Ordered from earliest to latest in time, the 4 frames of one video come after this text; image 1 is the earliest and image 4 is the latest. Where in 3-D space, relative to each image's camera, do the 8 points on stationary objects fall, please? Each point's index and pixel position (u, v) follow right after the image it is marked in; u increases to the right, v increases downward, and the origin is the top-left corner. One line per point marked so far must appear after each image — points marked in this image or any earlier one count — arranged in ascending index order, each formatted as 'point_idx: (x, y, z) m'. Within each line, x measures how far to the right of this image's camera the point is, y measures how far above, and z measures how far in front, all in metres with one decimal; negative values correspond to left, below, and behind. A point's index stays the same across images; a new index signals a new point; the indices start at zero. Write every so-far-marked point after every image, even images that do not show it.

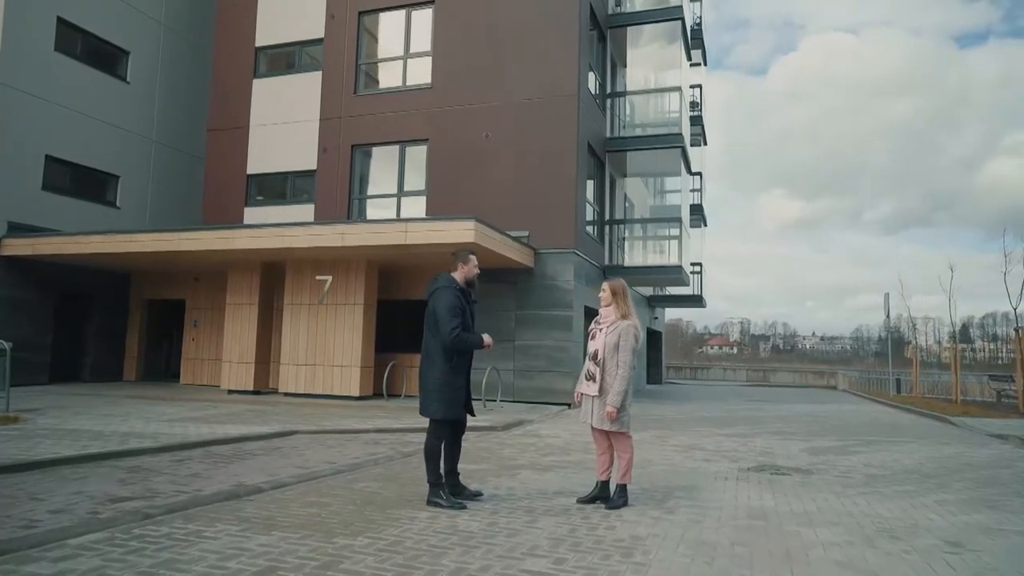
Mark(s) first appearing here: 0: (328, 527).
0: (-1.2, -1.5, +4.4) m
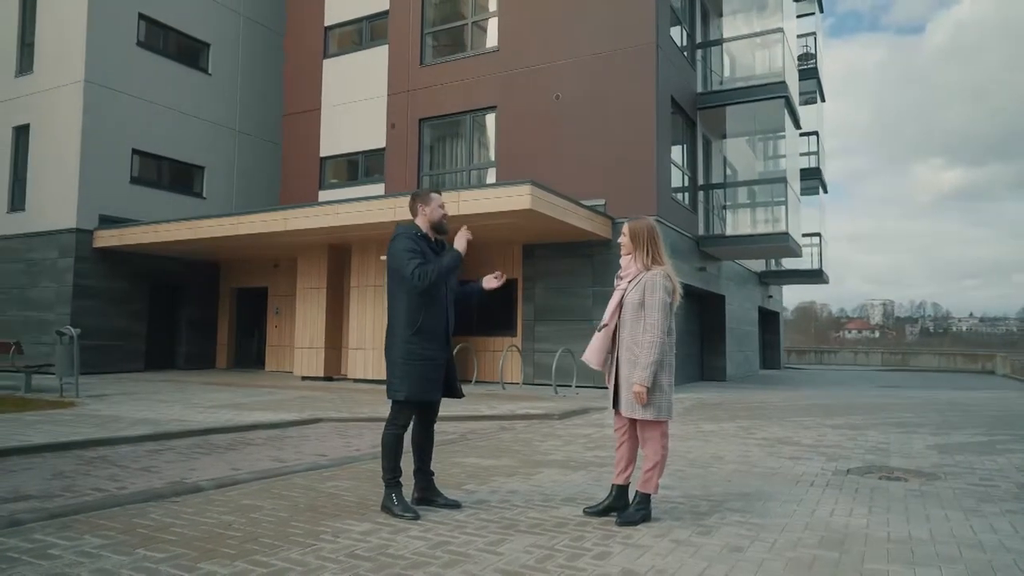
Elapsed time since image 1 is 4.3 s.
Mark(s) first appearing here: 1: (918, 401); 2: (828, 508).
0: (-1.5, -1.3, +3.4) m
1: (+7.9, -2.2, +13.2) m
2: (+2.2, -1.5, +4.7) m
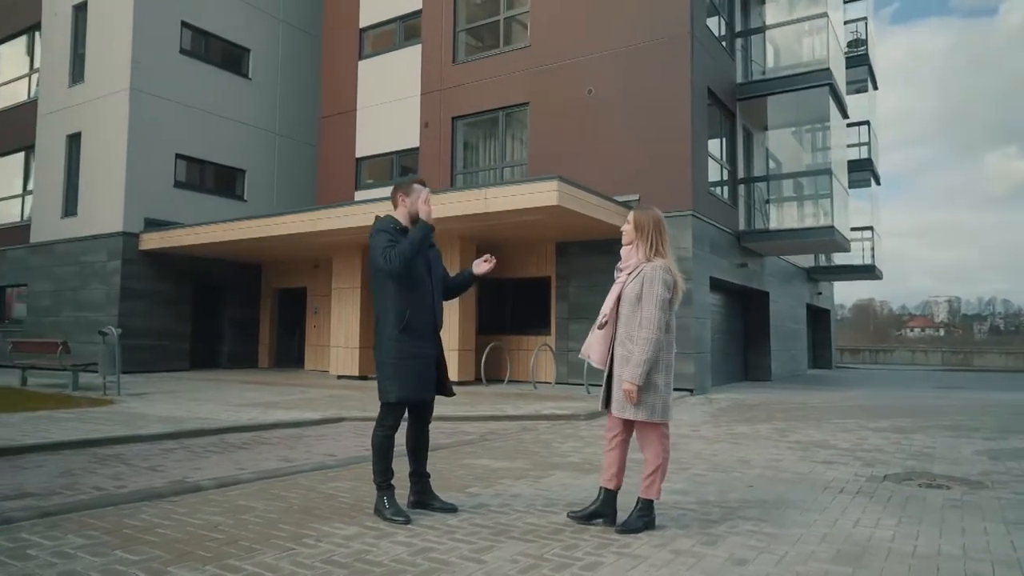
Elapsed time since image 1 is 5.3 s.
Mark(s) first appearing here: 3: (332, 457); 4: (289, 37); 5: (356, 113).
0: (-1.5, -1.2, +3.3) m
1: (+8.5, -2.1, +12.5) m
2: (+2.2, -1.5, +4.4) m
3: (-1.5, -1.4, +5.8) m
4: (-6.4, +7.2, +19.6) m
5: (-4.1, +4.6, +18.1) m
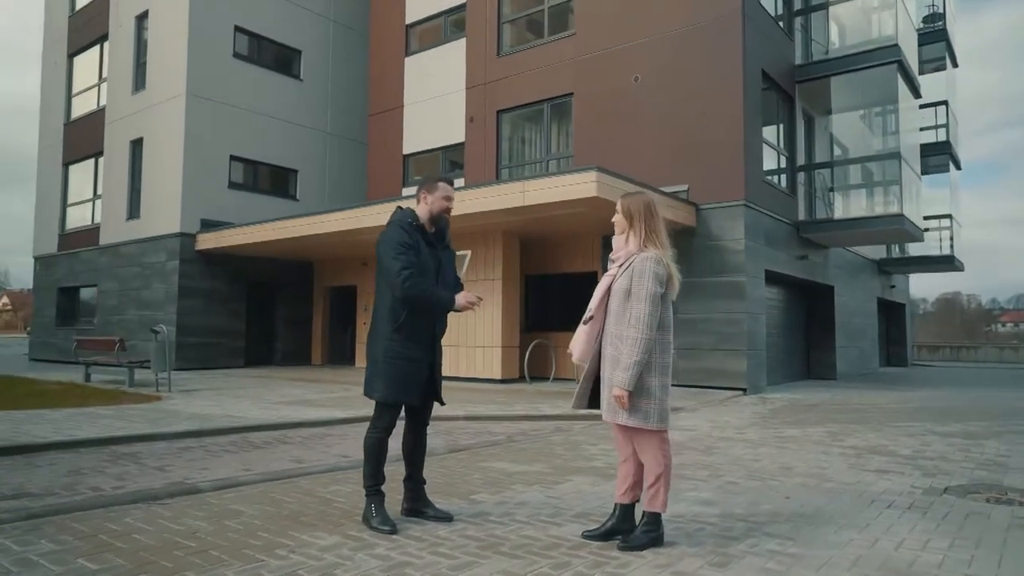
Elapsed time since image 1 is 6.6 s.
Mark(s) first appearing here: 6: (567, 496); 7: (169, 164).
0: (-1.6, -1.2, +3.2) m
1: (+9.2, -1.9, +11.3) m
2: (+2.2, -1.4, +3.9) m
3: (-1.4, -1.4, +5.6) m
4: (-5.0, +7.3, +19.8) m
5: (-2.9, +4.7, +18.1) m
6: (+0.4, -1.4, +4.7) m
7: (-8.4, +3.0, +16.6) m
